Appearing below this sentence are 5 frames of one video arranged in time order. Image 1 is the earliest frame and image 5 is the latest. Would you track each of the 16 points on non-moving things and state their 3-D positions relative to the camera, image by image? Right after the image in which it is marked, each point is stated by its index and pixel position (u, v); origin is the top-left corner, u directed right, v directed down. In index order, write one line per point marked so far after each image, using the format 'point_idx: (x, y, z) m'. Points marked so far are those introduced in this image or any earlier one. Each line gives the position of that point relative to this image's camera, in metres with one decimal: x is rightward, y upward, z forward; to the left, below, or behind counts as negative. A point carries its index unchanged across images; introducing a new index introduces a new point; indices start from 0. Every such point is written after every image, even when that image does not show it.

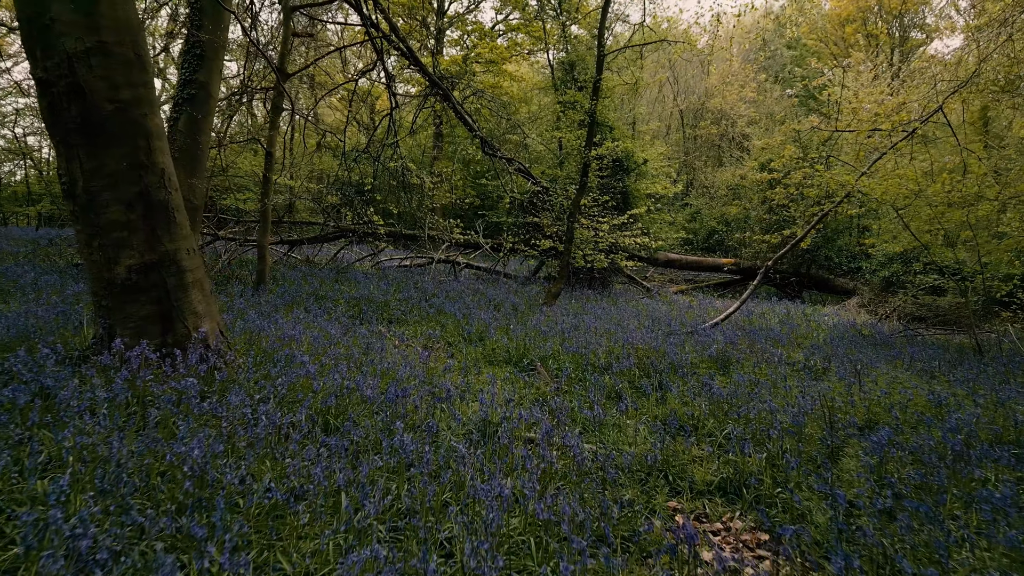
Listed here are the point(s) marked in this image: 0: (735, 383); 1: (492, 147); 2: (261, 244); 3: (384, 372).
0: (+1.5, -0.6, +4.7) m
1: (-0.2, +1.5, +8.3) m
2: (-2.8, +0.5, +7.9) m
3: (-0.7, -0.5, +4.0) m
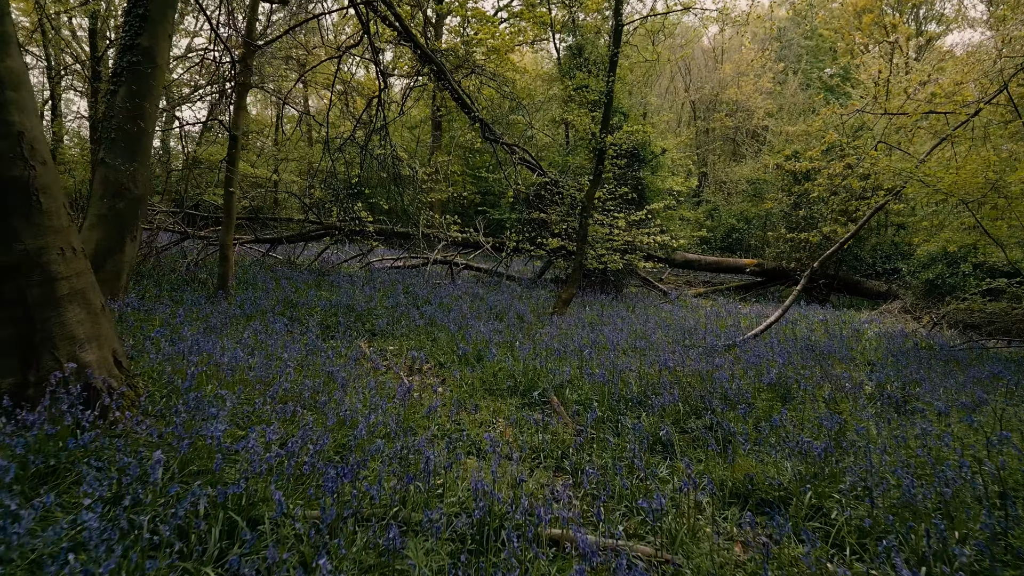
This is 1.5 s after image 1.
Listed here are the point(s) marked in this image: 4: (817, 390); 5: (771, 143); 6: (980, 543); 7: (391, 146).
0: (+1.5, -0.7, +3.6) m
1: (-0.2, +1.5, +7.2) m
2: (-2.8, +0.4, +6.7) m
3: (-0.7, -0.6, +2.8) m
4: (+1.9, -0.6, +4.4) m
5: (+6.2, +3.4, +16.8) m
6: (+1.4, -0.8, +2.2) m
7: (-1.3, +1.5, +7.6) m
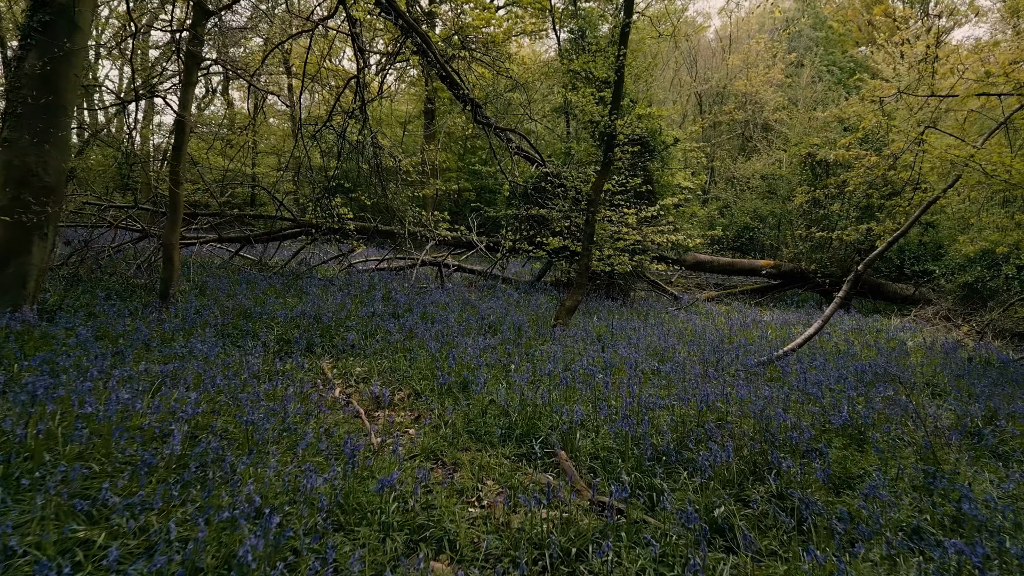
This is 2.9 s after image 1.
0: (+1.5, -0.8, +2.6) m
1: (-0.2, +1.4, +6.2) m
2: (-2.8, +0.4, +5.7) m
3: (-0.7, -0.6, +1.8) m
4: (+1.9, -0.7, +3.4) m
5: (+6.1, +3.4, +15.8) m
6: (+1.4, -0.8, +1.2) m
7: (-1.3, +1.5, +6.6) m
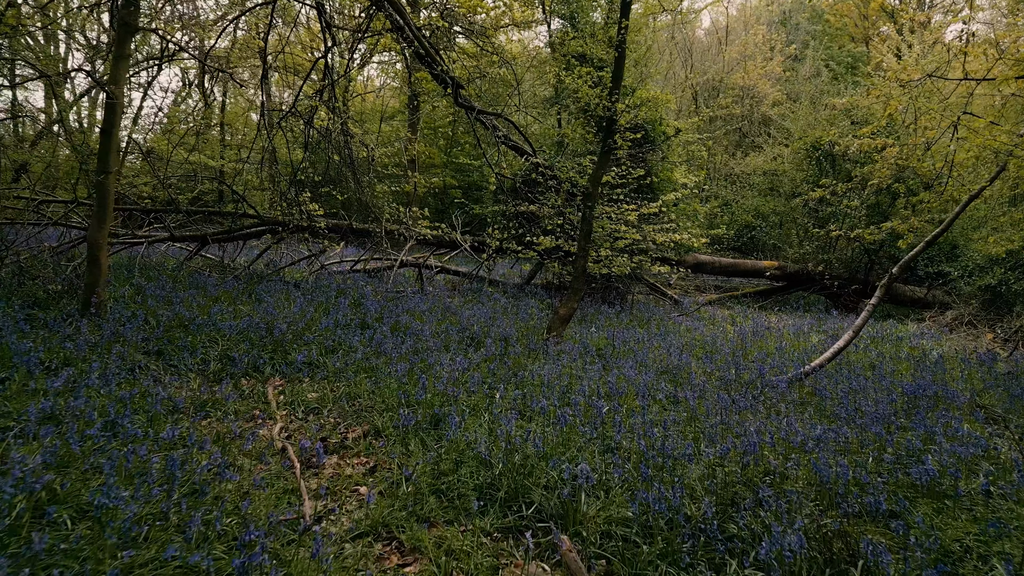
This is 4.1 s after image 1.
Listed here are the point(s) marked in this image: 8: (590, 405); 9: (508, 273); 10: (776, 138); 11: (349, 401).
0: (+1.5, -0.8, +1.8) m
1: (-0.3, +1.4, +5.4) m
2: (-2.9, +0.3, +4.9) m
3: (-0.7, -0.7, +1.0) m
4: (+1.8, -0.7, +2.6) m
5: (+5.9, +3.3, +15.1) m
6: (+1.4, -0.9, +0.4) m
7: (-1.4, +1.4, +5.8) m
8: (+0.3, -0.5, +3.2) m
9: (-0.1, +0.2, +11.0) m
10: (+5.8, +3.3, +15.7) m
11: (-0.8, -0.6, +3.6) m
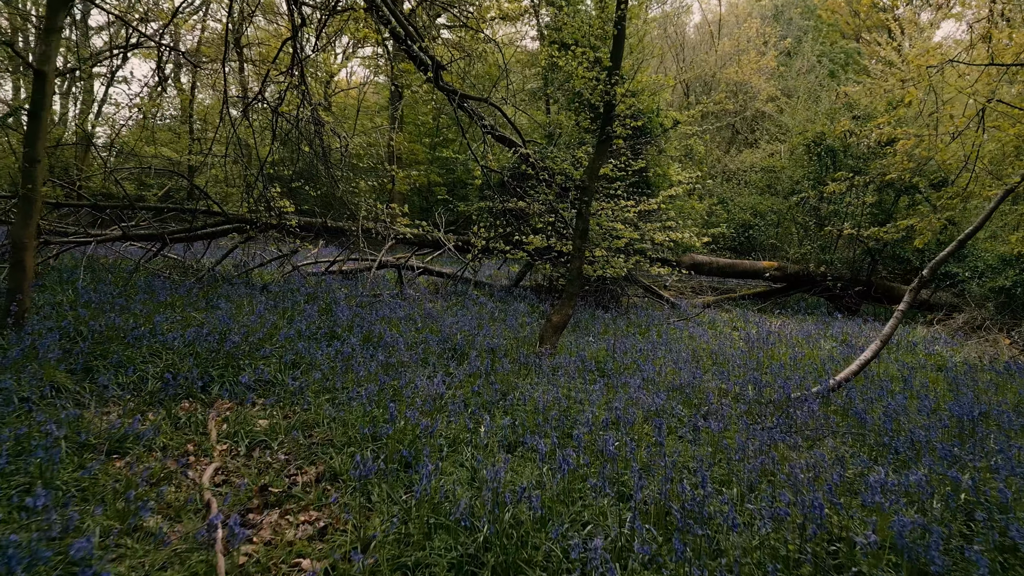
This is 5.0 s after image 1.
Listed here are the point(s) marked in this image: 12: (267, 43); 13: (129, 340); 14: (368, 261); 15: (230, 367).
0: (+1.4, -0.8, +1.2) m
1: (-0.4, +1.3, +4.8) m
2: (-3.0, +0.3, +4.2) m
3: (-0.7, -0.7, +0.4) m
4: (+1.8, -0.8, +2.1) m
5: (+5.6, +3.3, +14.6) m
6: (+1.4, -0.9, -0.2) m
7: (-1.5, +1.4, +5.2) m
8: (+0.3, -0.6, +2.7) m
9: (-0.3, +0.2, +10.4) m
10: (+5.6, +3.3, +15.2) m
11: (-0.9, -0.6, +3.0) m
12: (-1.9, +1.9, +5.6) m
13: (-2.2, -0.3, +4.1) m
14: (-1.6, +0.3, +8.0) m
15: (-1.6, -0.4, +3.9) m
